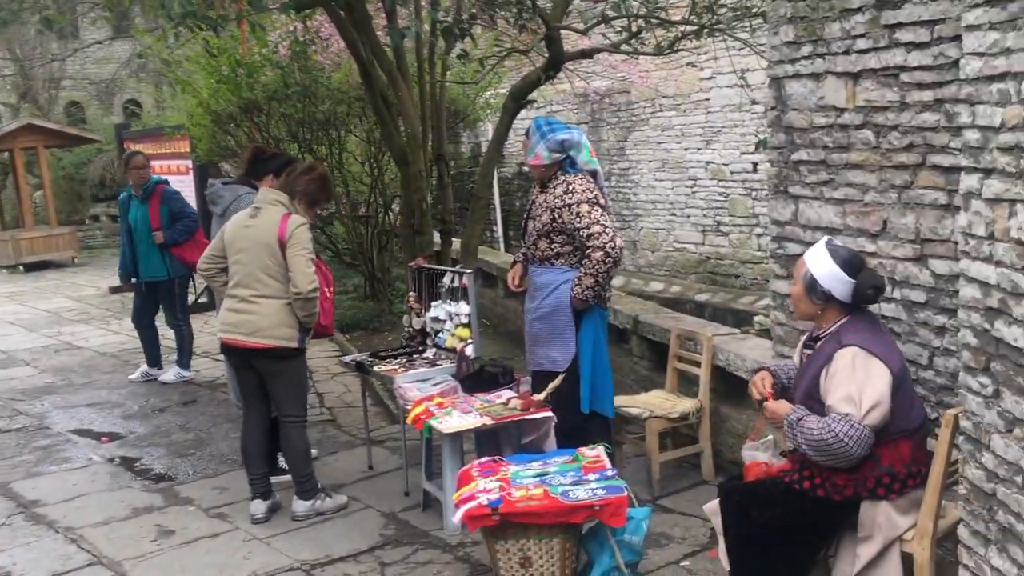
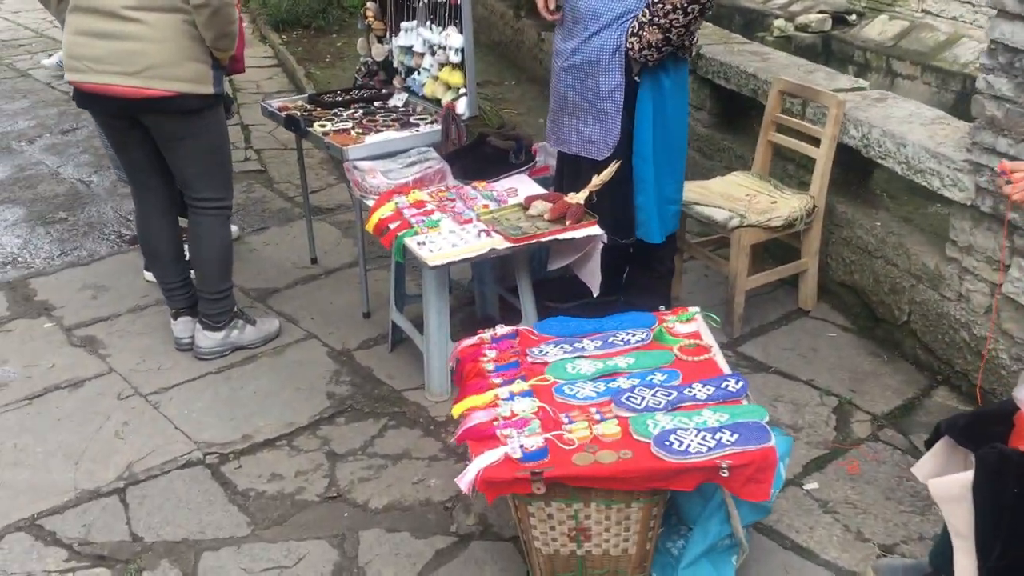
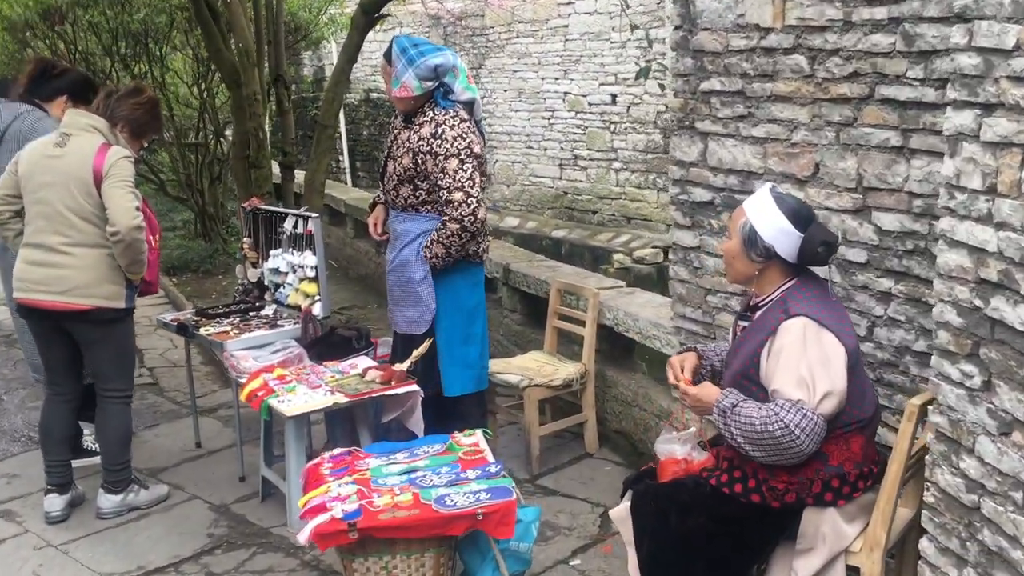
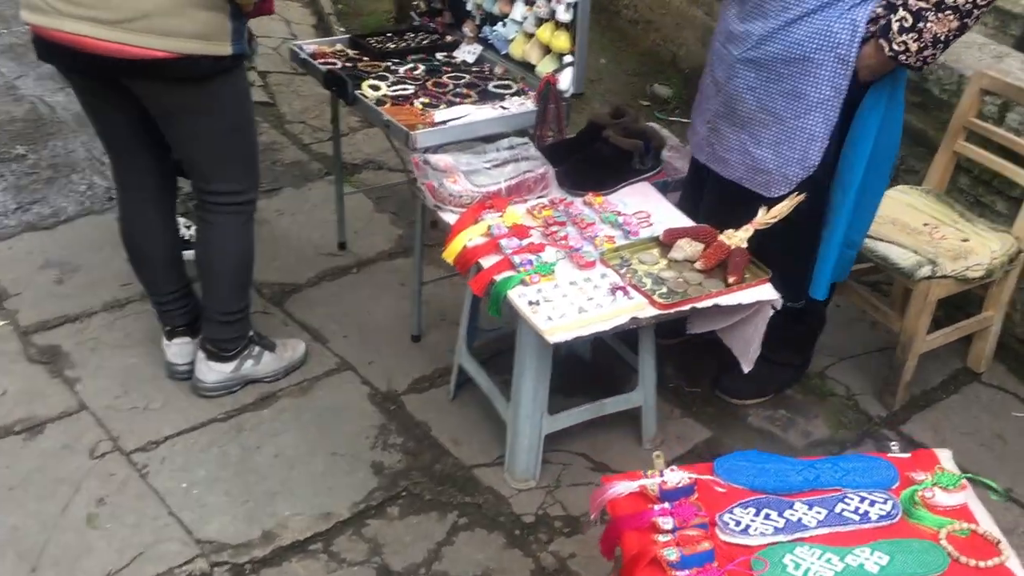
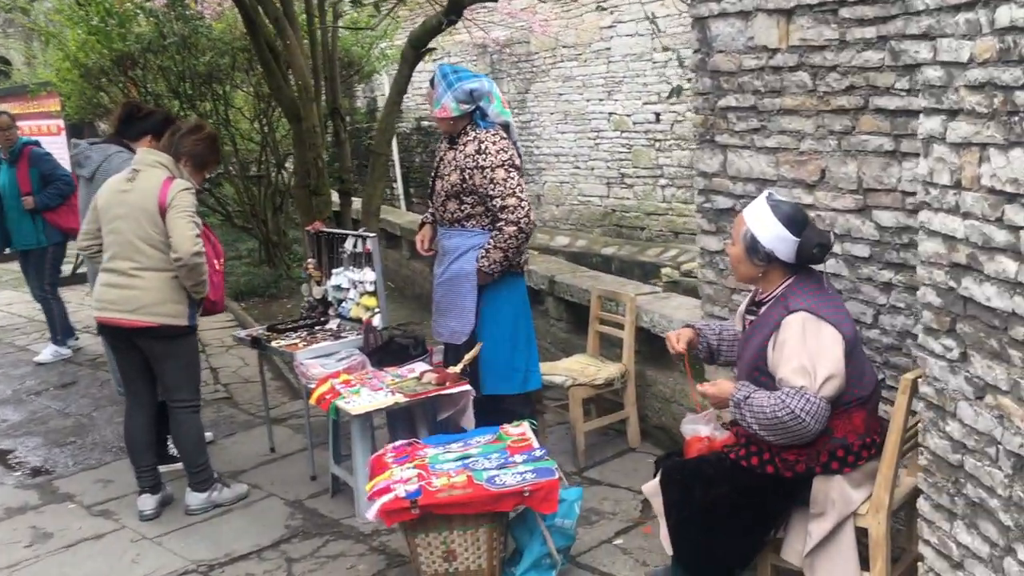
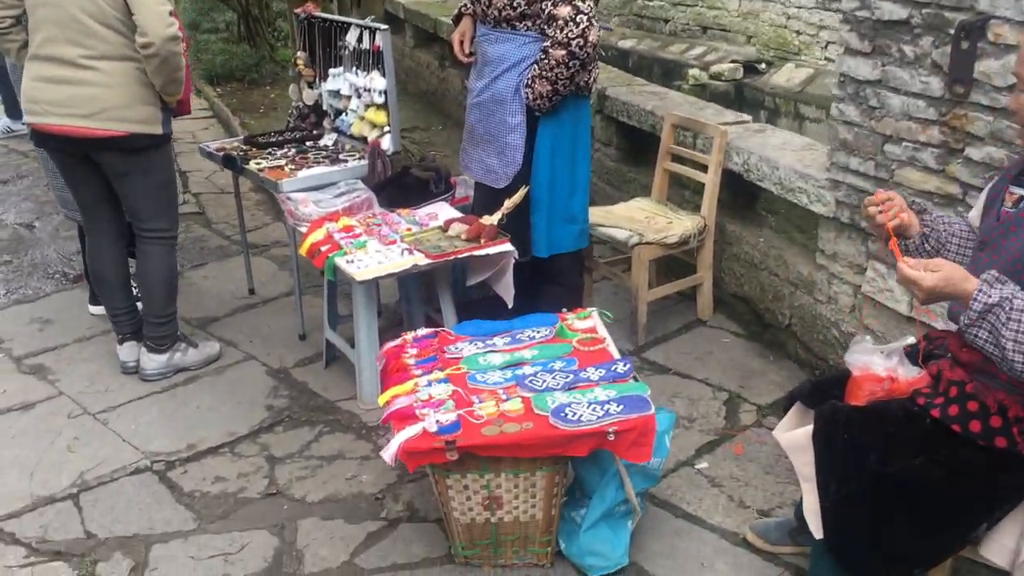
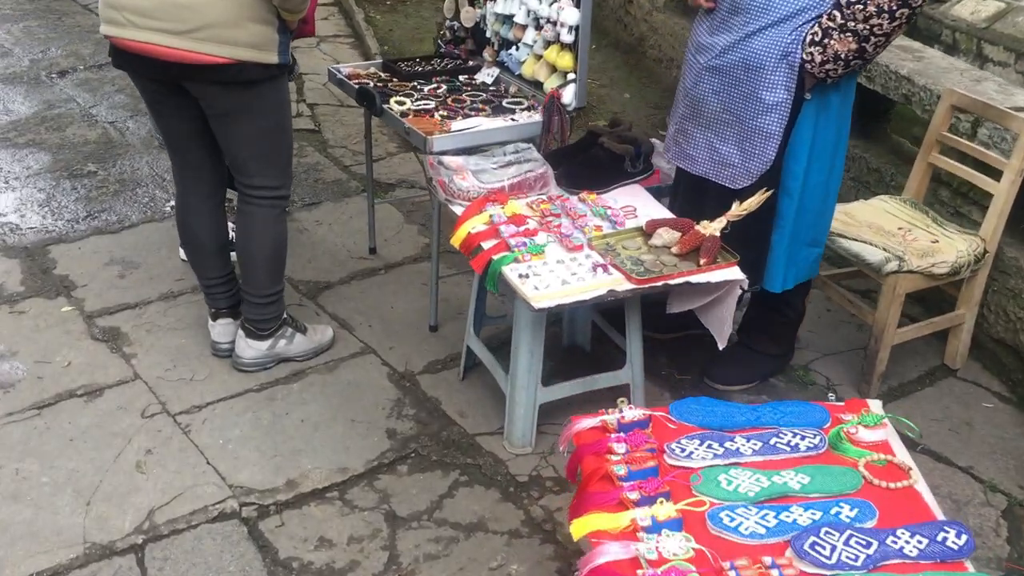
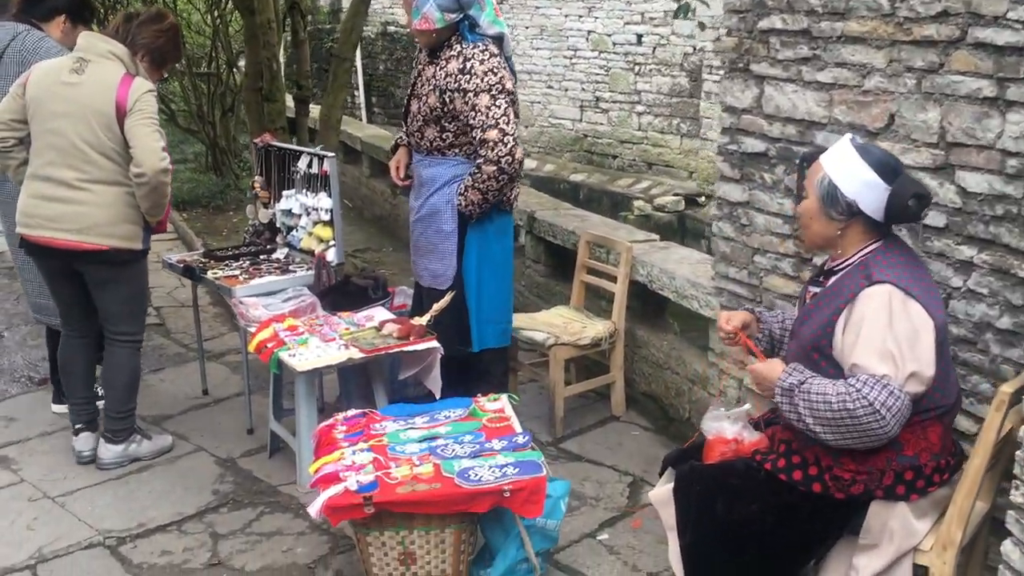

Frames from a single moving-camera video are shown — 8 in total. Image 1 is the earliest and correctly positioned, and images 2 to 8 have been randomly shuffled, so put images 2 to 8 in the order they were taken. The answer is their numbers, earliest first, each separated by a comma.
5, 3, 8, 6, 2, 7, 4
